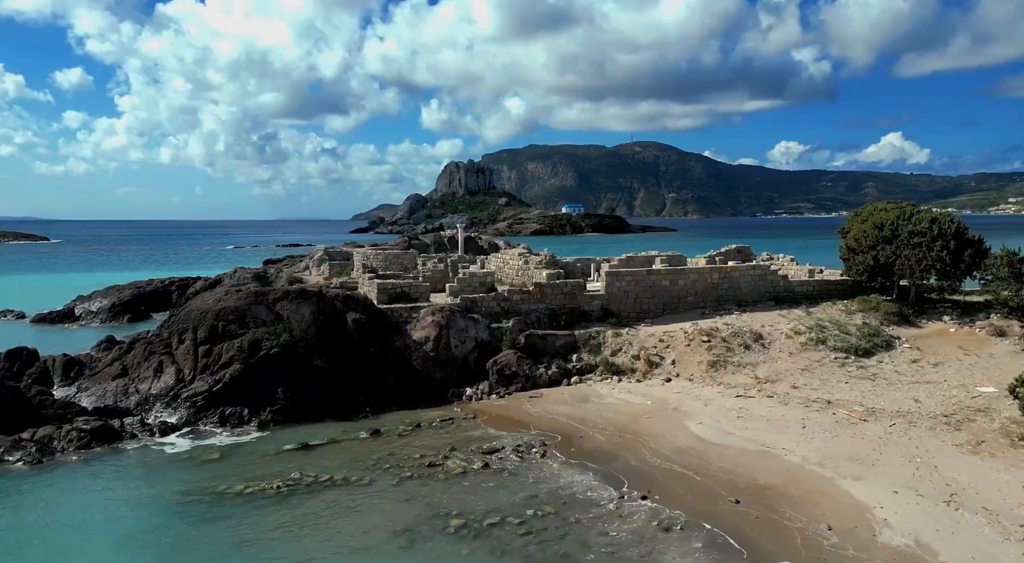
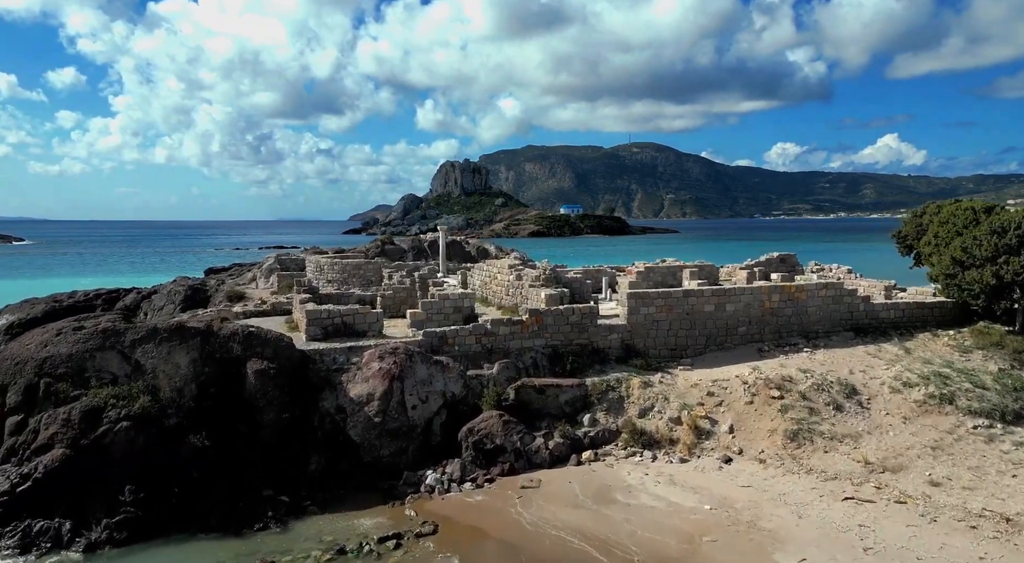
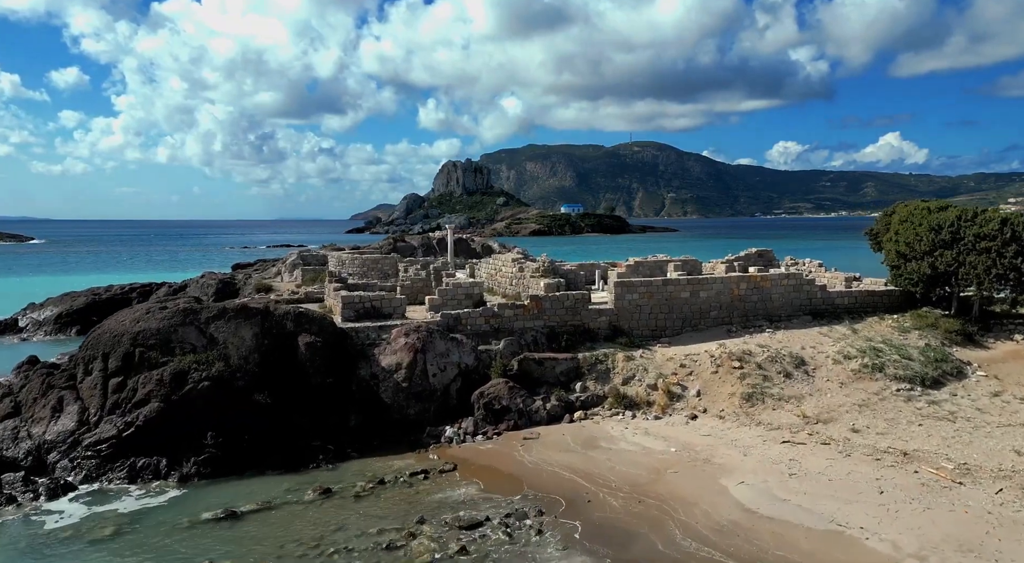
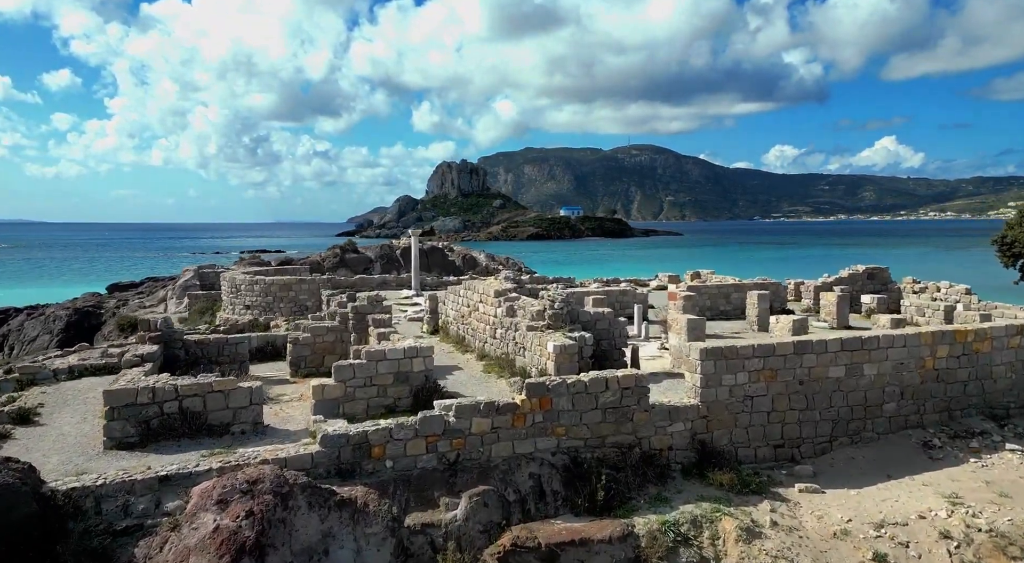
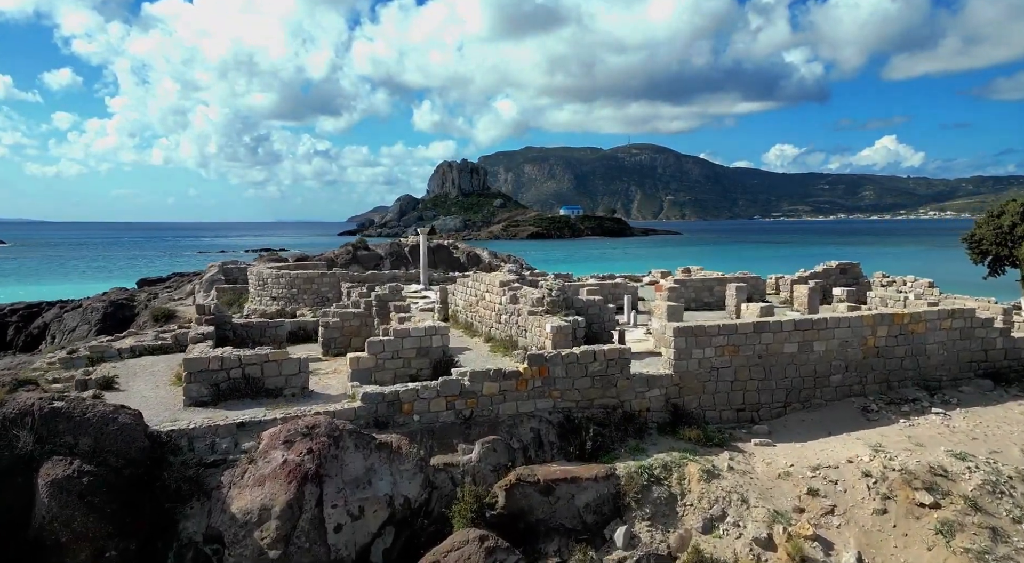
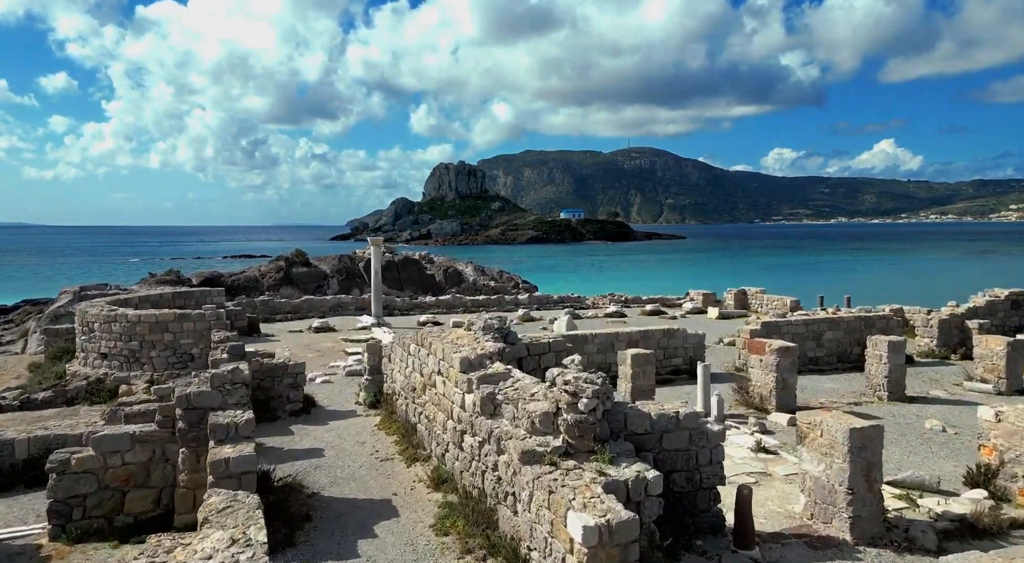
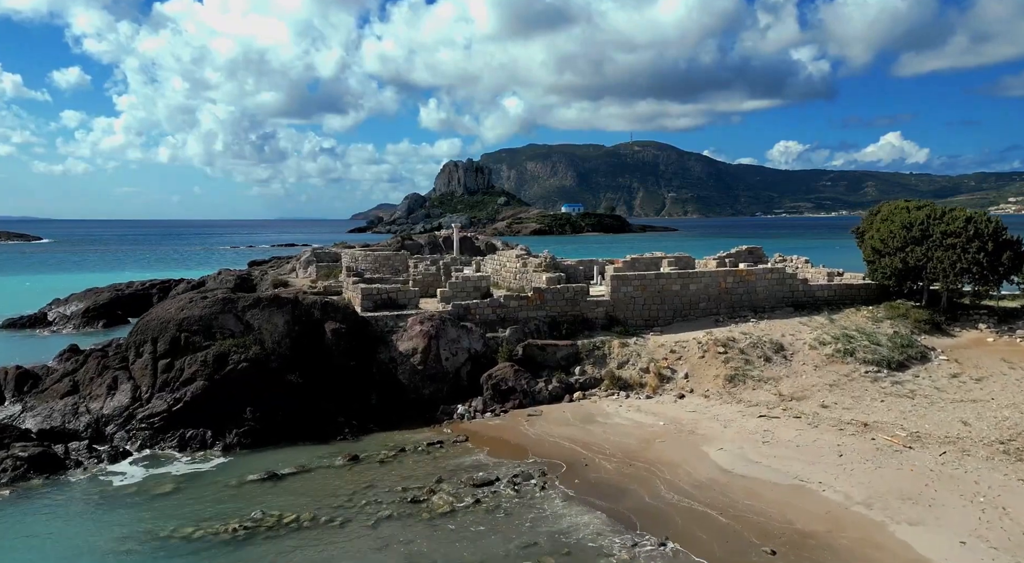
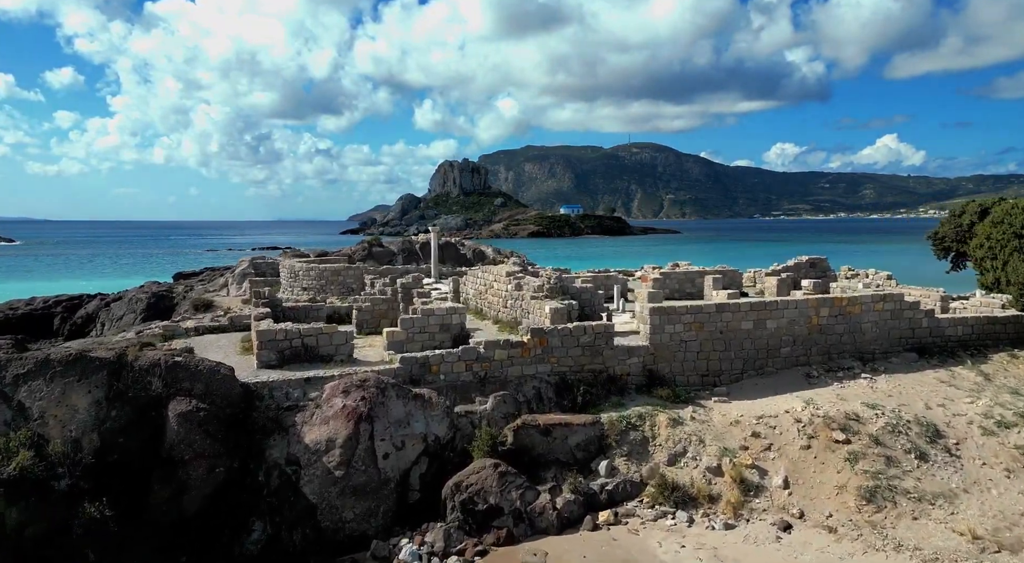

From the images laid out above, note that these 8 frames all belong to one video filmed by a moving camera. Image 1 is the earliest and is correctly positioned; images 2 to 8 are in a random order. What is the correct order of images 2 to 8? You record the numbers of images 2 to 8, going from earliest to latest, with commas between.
7, 3, 2, 8, 5, 4, 6
